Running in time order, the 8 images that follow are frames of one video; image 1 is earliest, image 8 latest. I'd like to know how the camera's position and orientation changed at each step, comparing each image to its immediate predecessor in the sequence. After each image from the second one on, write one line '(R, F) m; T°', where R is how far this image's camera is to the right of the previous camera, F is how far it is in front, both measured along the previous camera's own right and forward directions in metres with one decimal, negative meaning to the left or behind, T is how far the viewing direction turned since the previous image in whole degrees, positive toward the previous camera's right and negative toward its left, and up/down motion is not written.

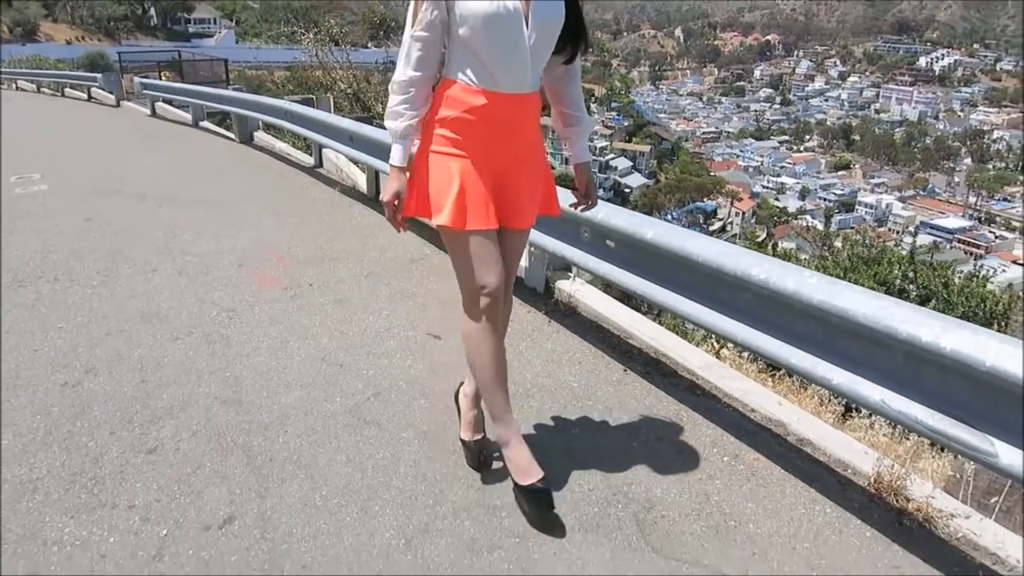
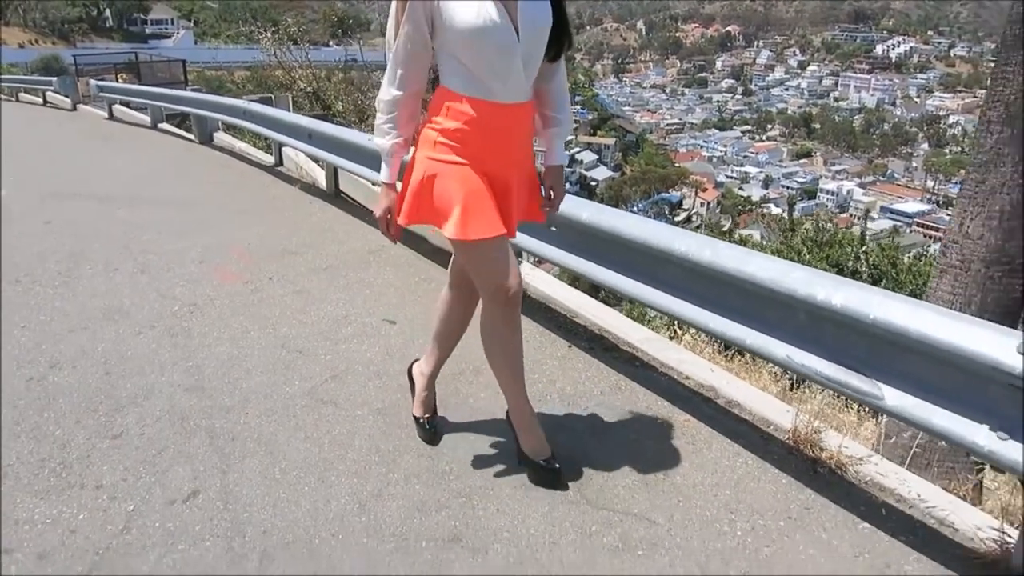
(+0.1, -0.2) m; +2°
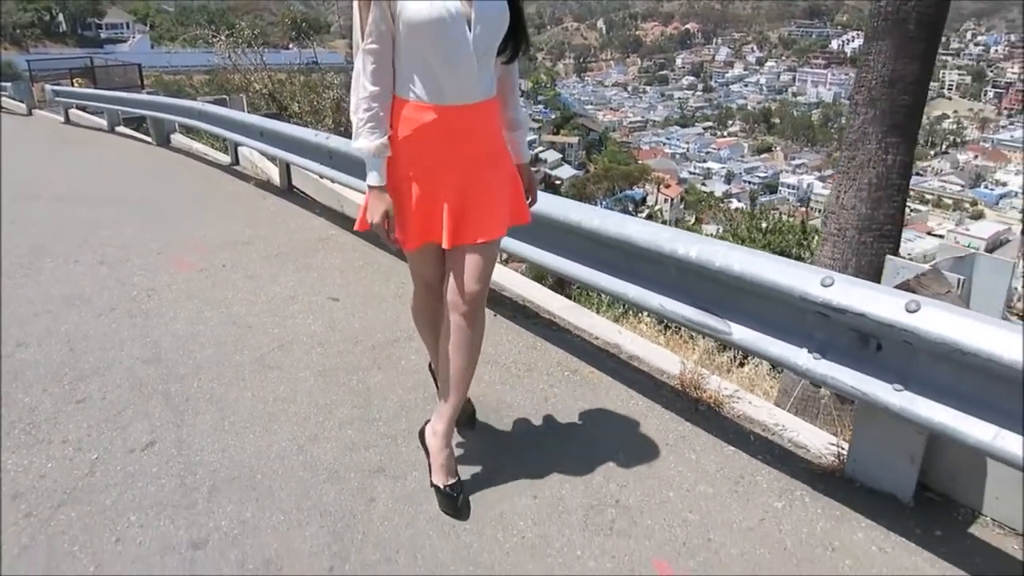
(+0.2, -0.4) m; +2°
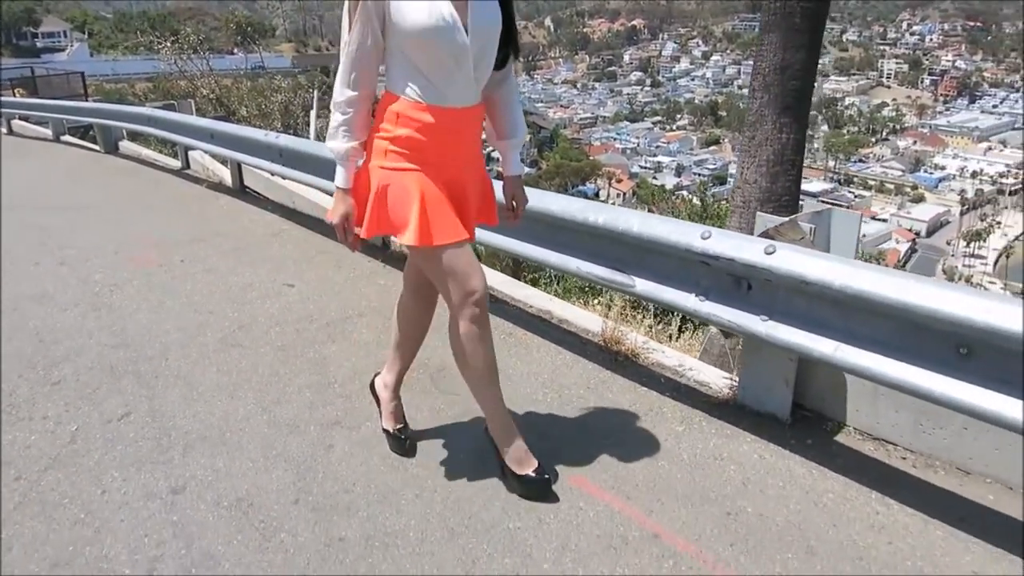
(+0.1, -0.4) m; +3°
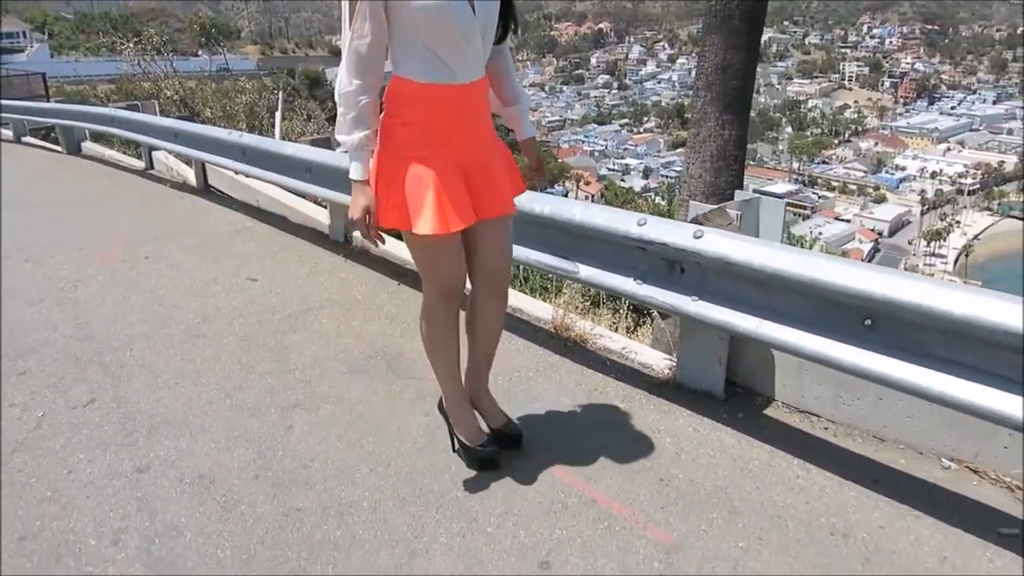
(+0.1, -0.2) m; +2°
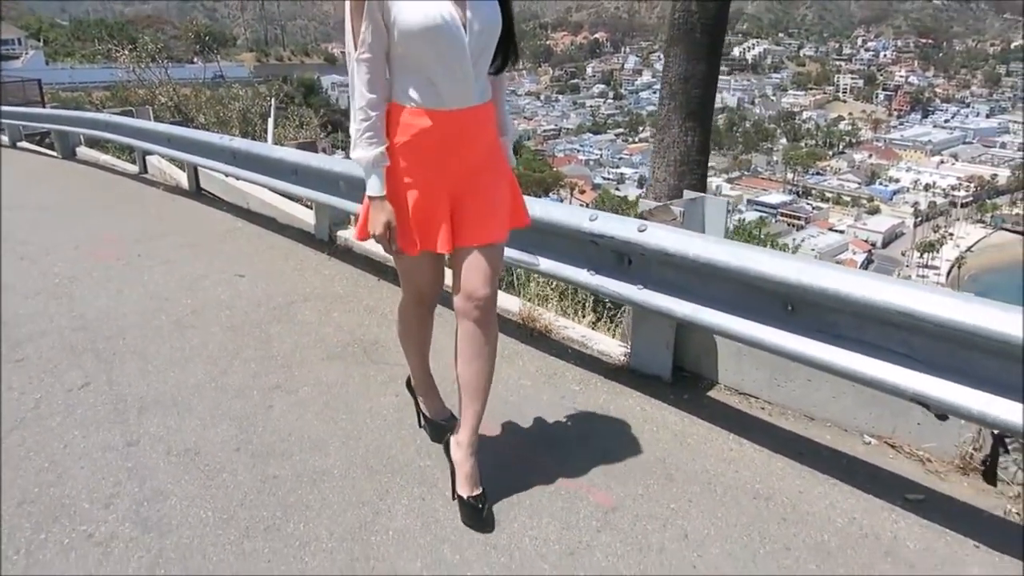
(+0.1, -0.3) m; 0°
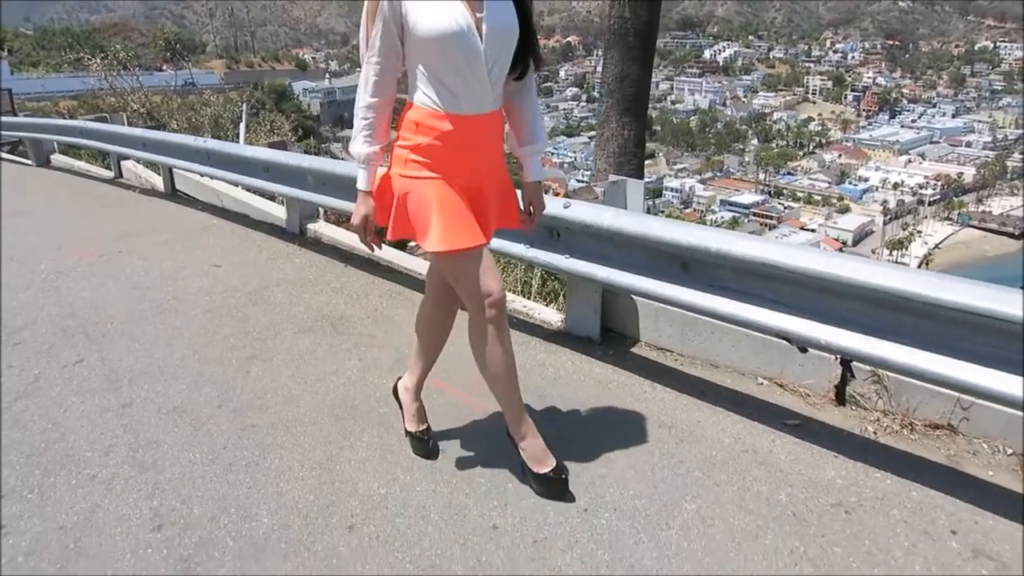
(+0.1, -0.5) m; +2°
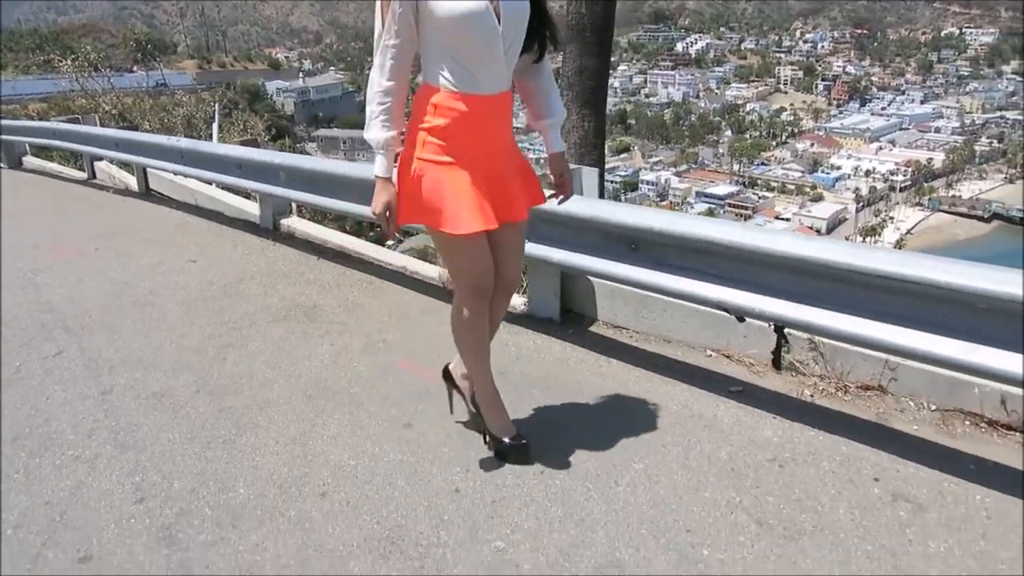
(+0.1, -0.2) m; +1°
